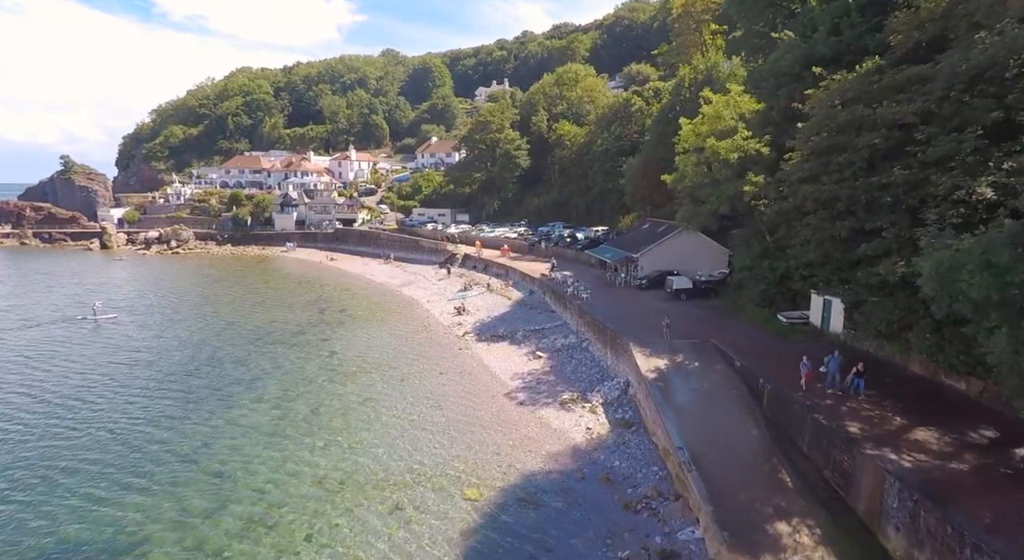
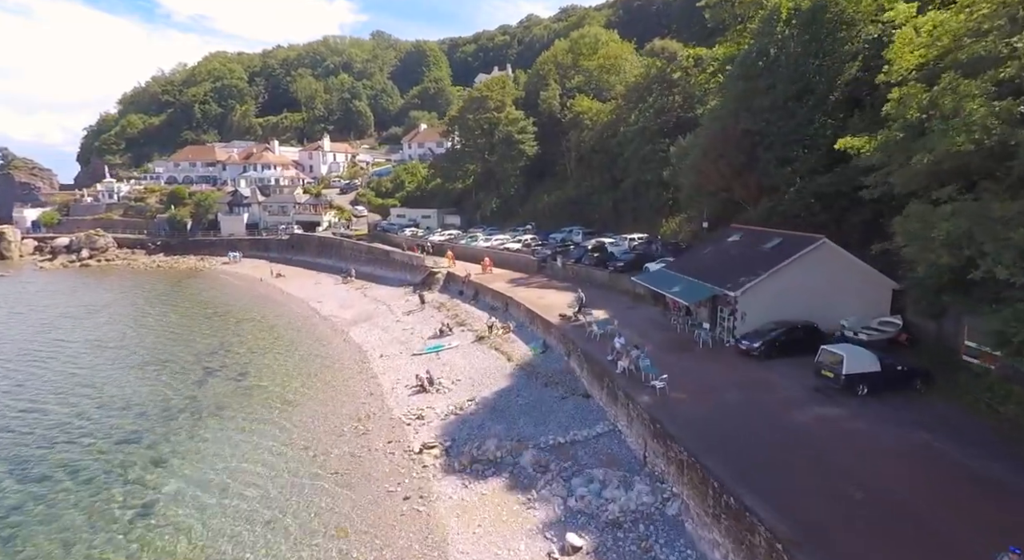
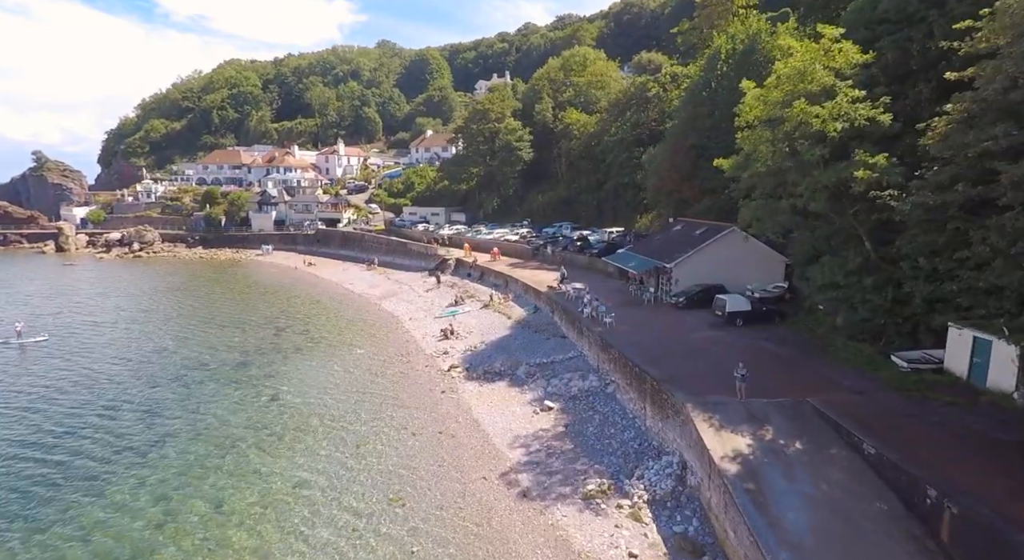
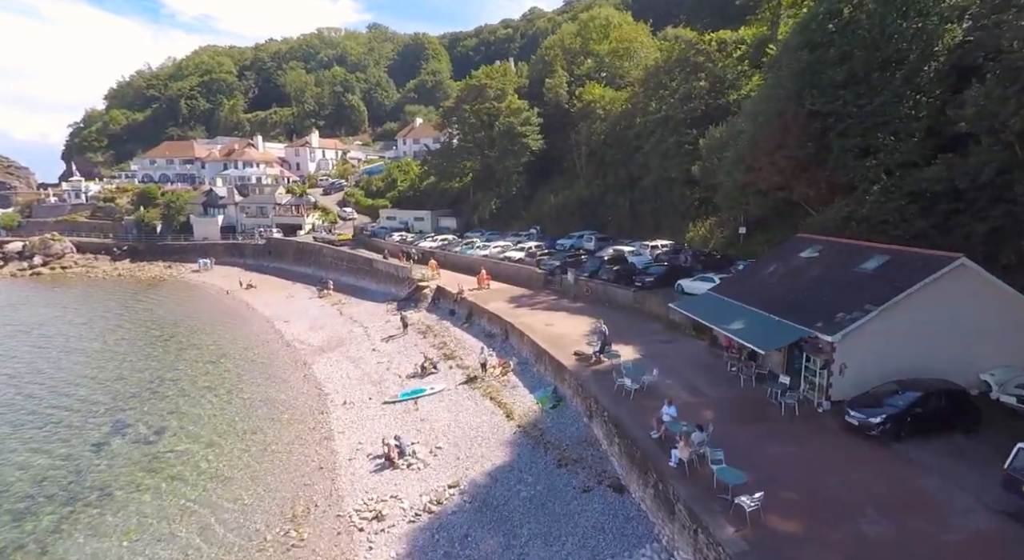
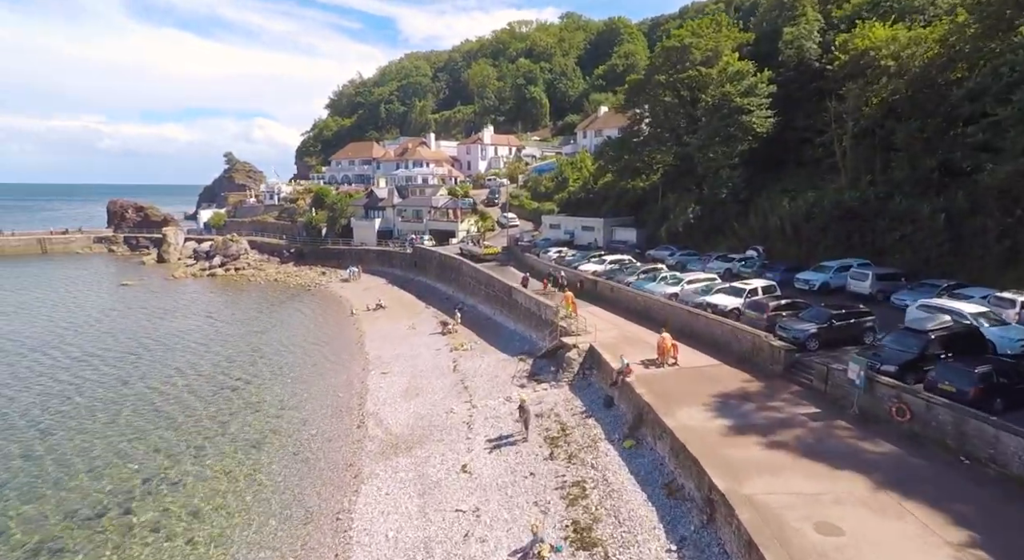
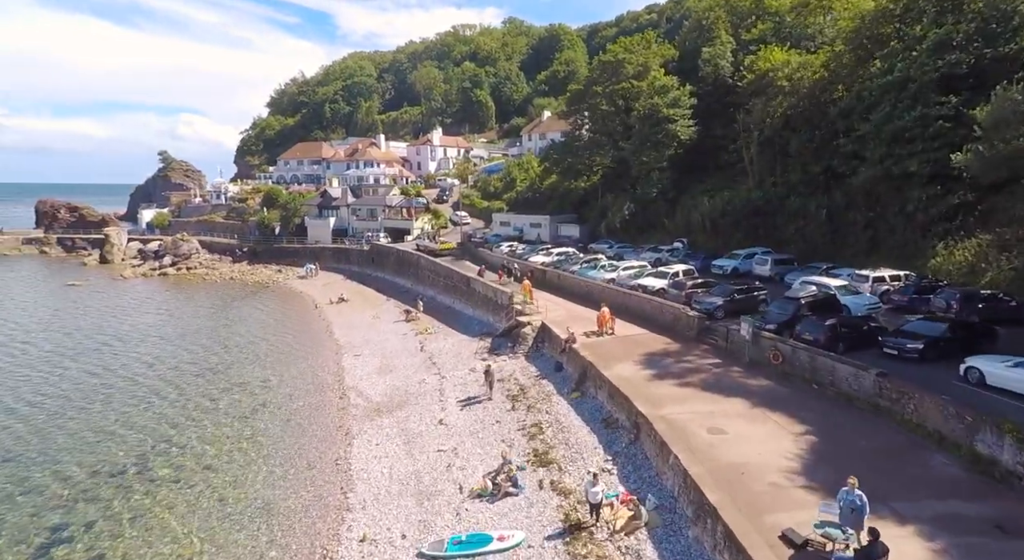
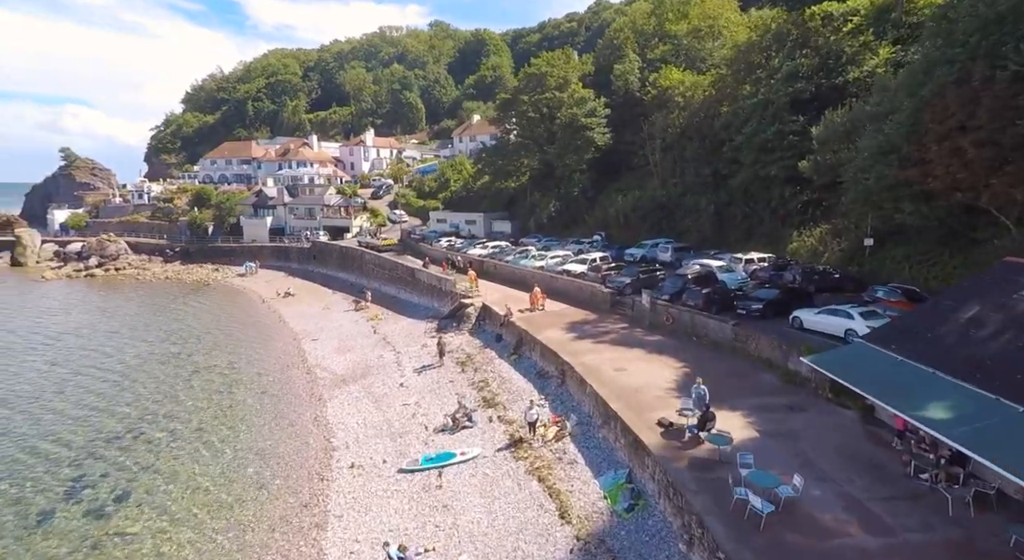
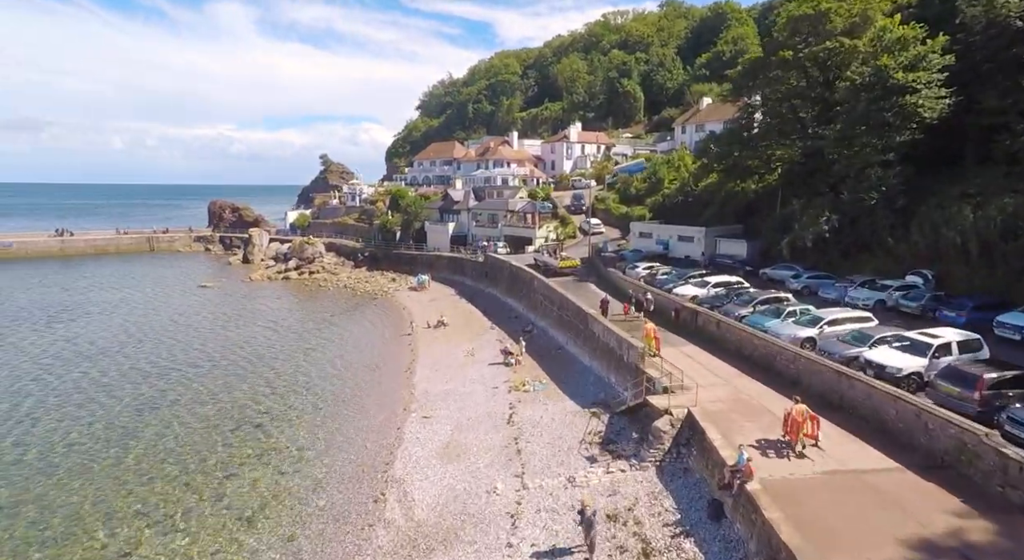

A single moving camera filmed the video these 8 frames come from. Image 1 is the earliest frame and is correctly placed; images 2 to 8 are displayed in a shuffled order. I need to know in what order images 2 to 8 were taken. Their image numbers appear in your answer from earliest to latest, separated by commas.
3, 2, 4, 7, 6, 5, 8
